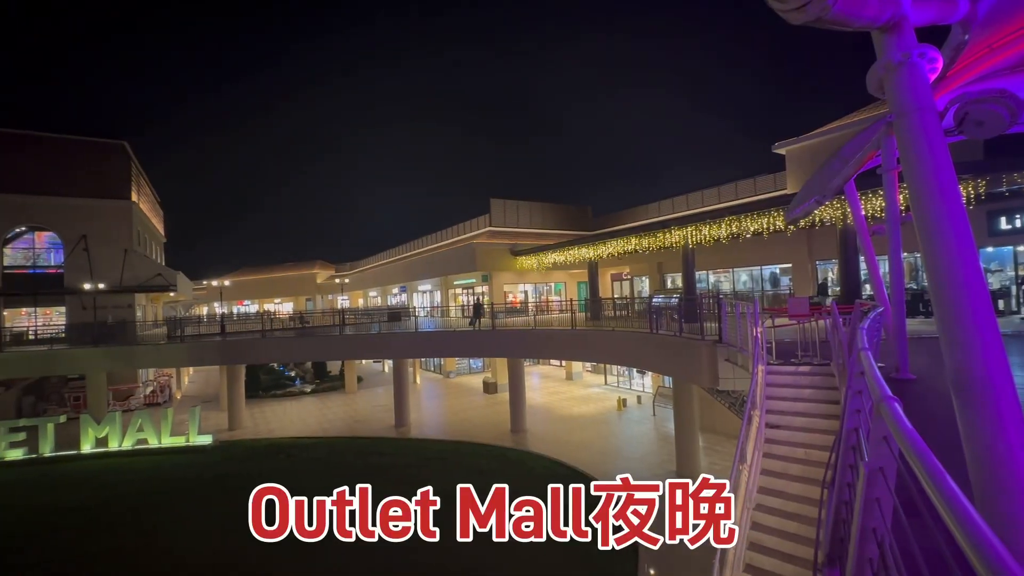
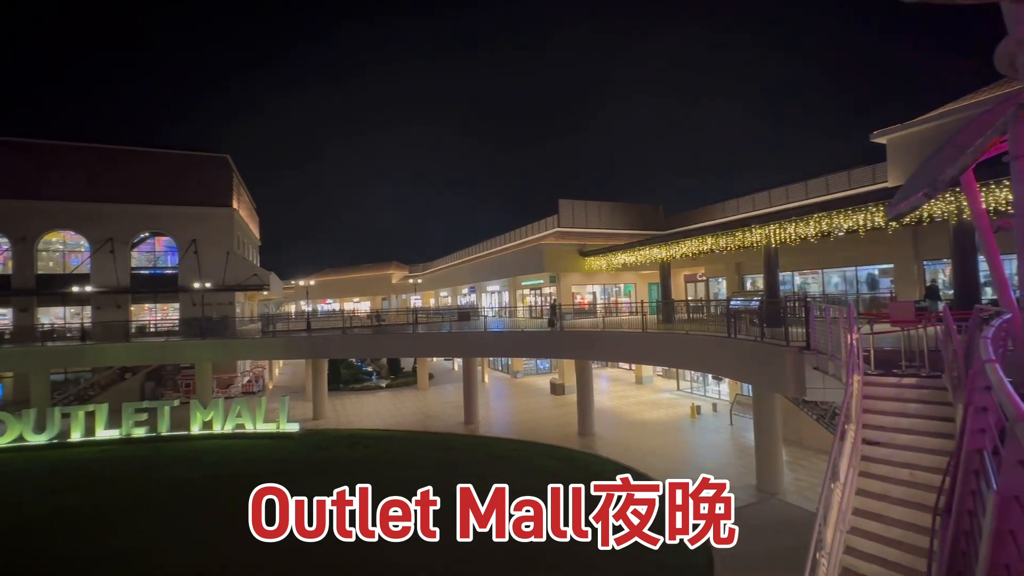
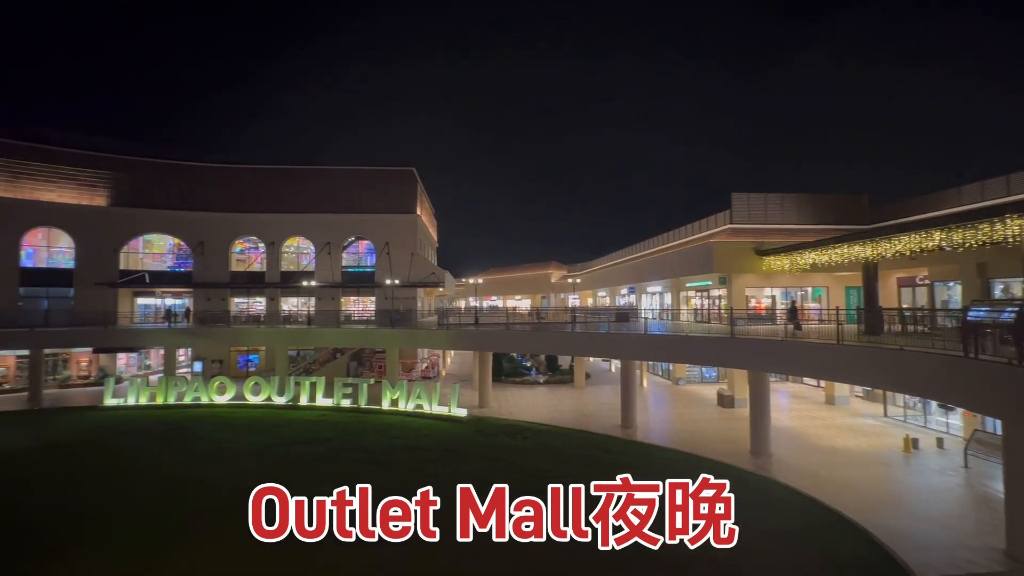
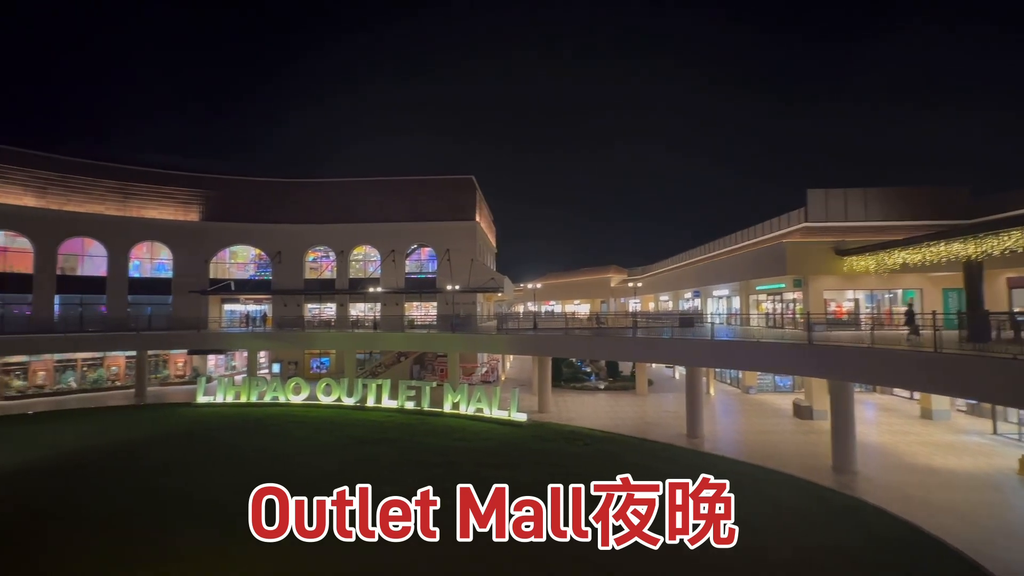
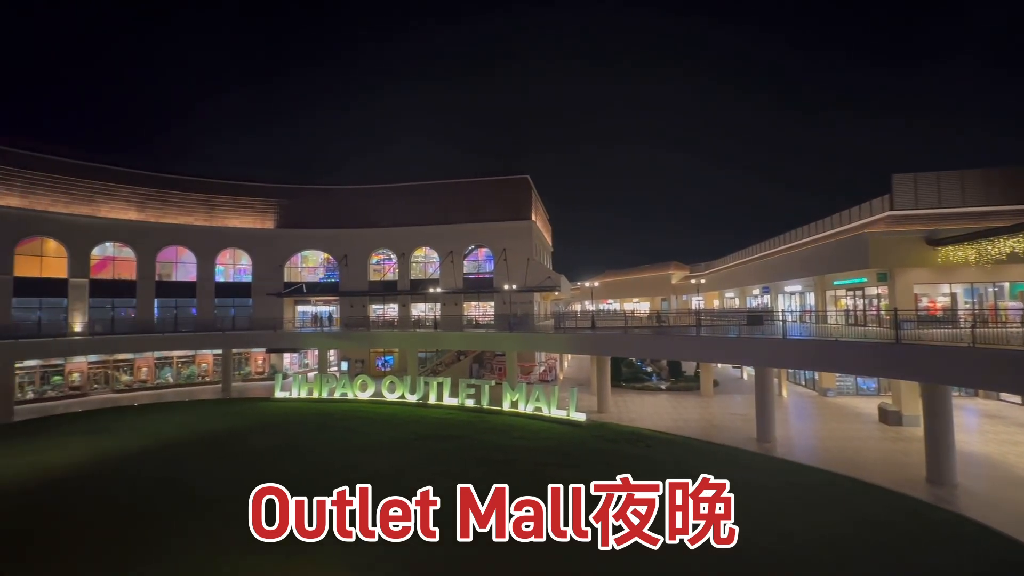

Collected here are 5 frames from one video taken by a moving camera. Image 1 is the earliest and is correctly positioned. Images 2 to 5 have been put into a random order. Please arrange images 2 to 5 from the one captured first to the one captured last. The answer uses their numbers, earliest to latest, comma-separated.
2, 3, 4, 5
